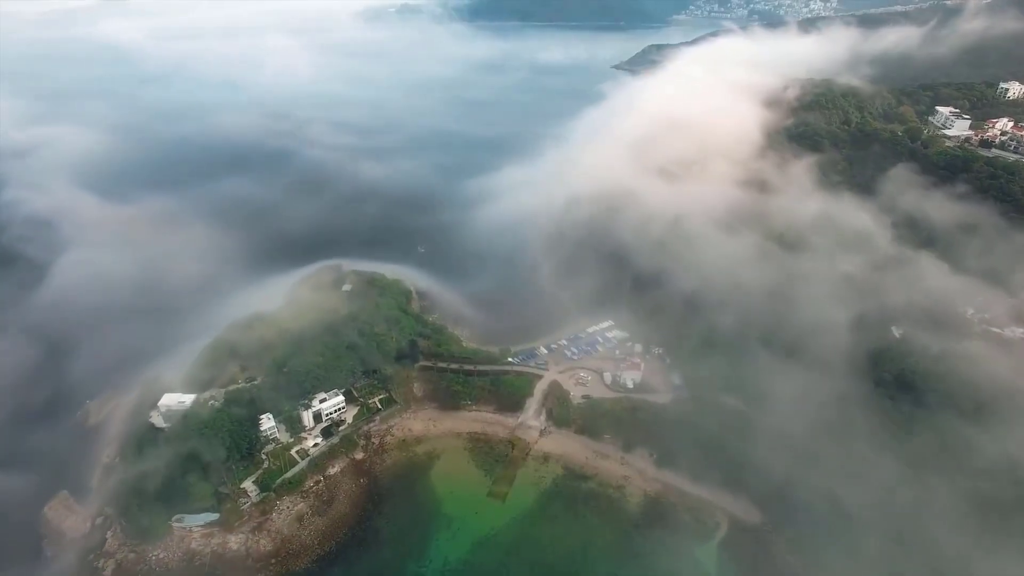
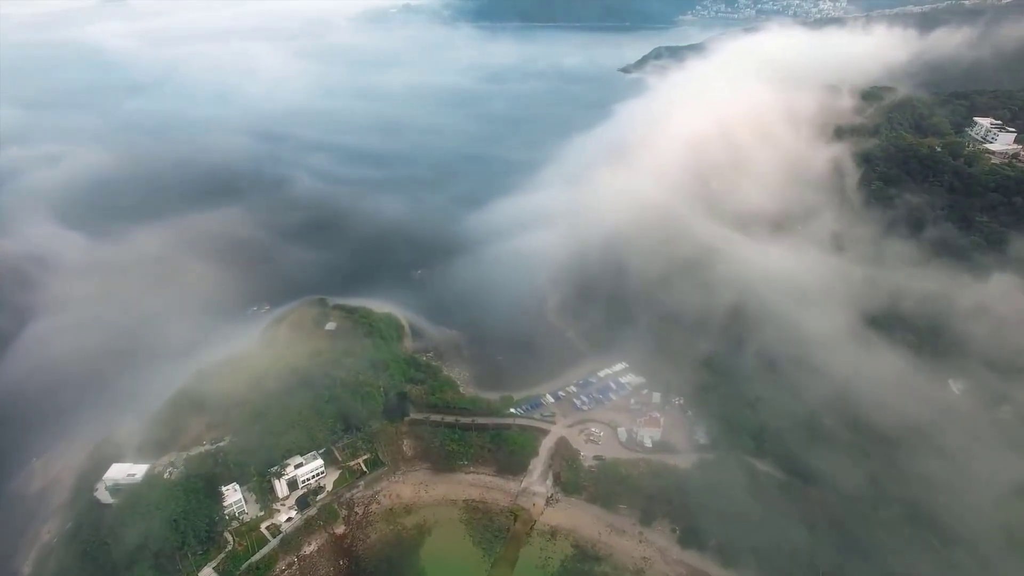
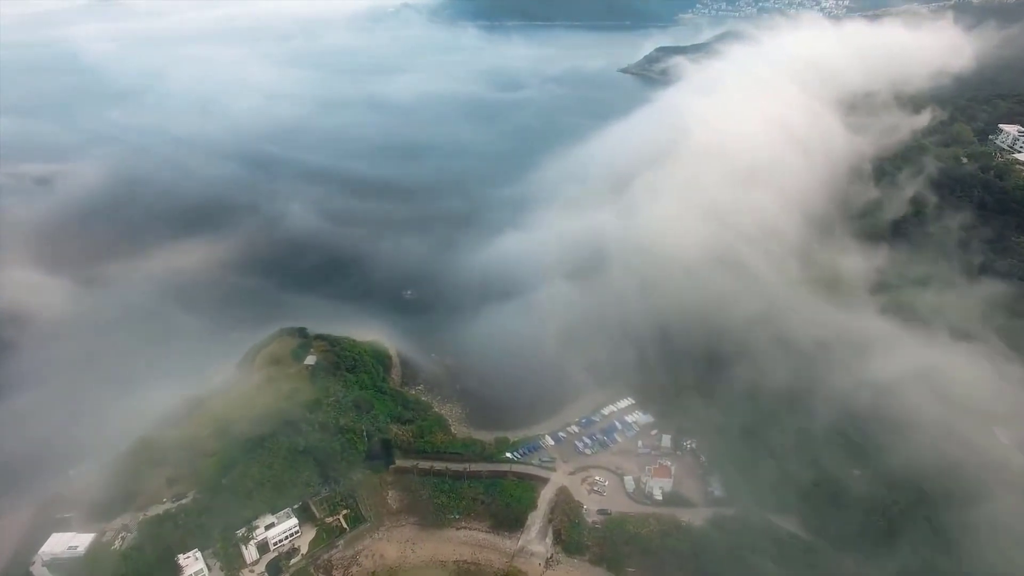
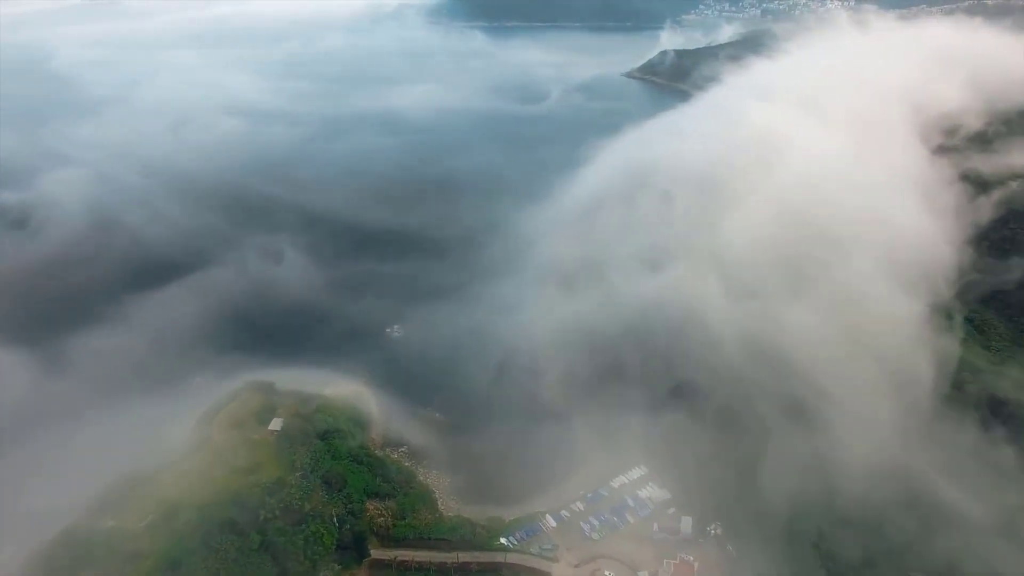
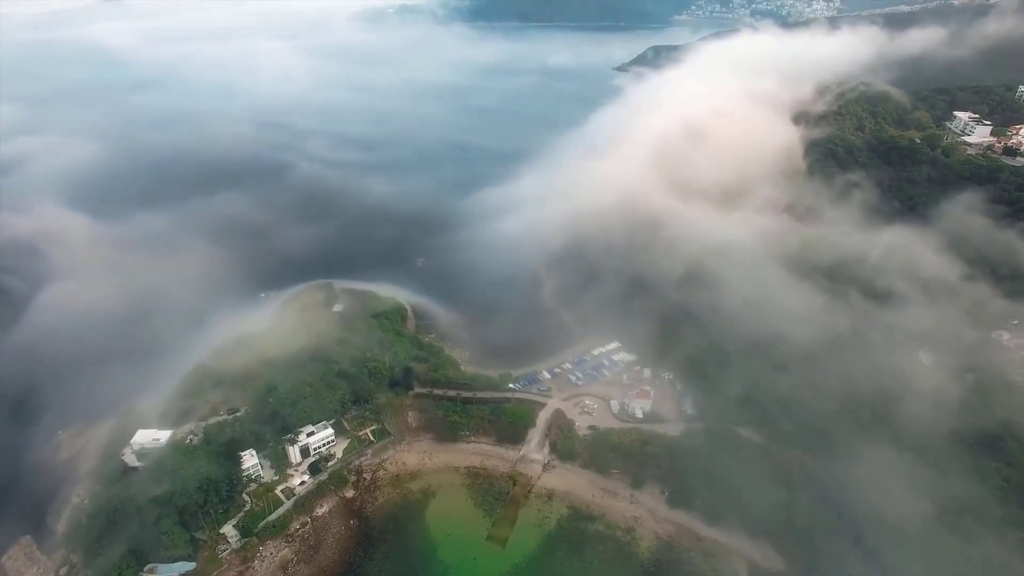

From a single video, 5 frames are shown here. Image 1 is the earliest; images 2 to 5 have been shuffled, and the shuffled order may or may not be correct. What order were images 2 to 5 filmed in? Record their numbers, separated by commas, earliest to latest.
5, 2, 3, 4
